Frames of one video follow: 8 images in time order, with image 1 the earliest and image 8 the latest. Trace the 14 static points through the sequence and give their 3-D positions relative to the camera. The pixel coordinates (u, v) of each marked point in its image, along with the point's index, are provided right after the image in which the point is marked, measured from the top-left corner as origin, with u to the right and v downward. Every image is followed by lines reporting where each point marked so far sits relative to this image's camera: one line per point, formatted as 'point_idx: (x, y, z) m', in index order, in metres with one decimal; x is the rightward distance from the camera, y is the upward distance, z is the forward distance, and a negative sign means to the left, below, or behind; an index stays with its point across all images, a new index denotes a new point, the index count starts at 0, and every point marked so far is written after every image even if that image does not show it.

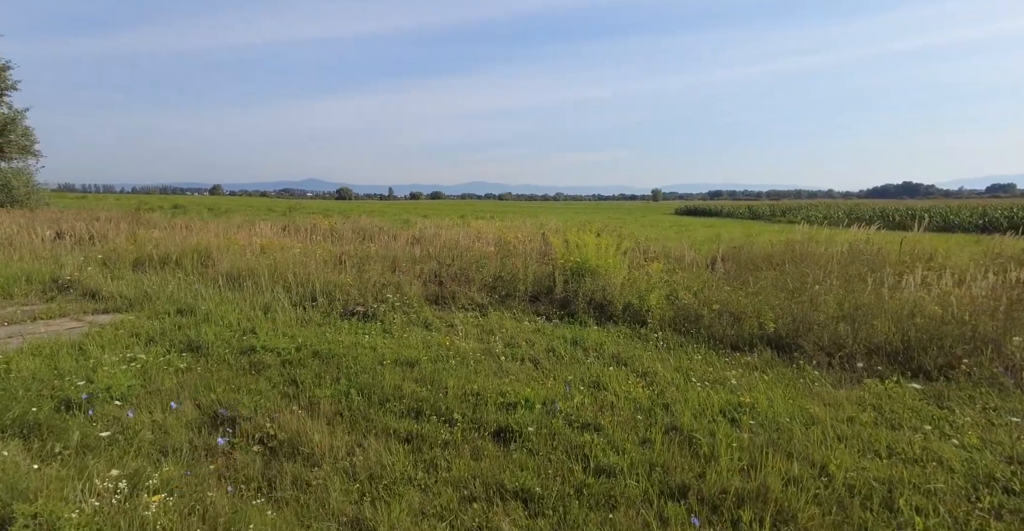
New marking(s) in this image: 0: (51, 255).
0: (-8.4, +0.2, +10.6) m
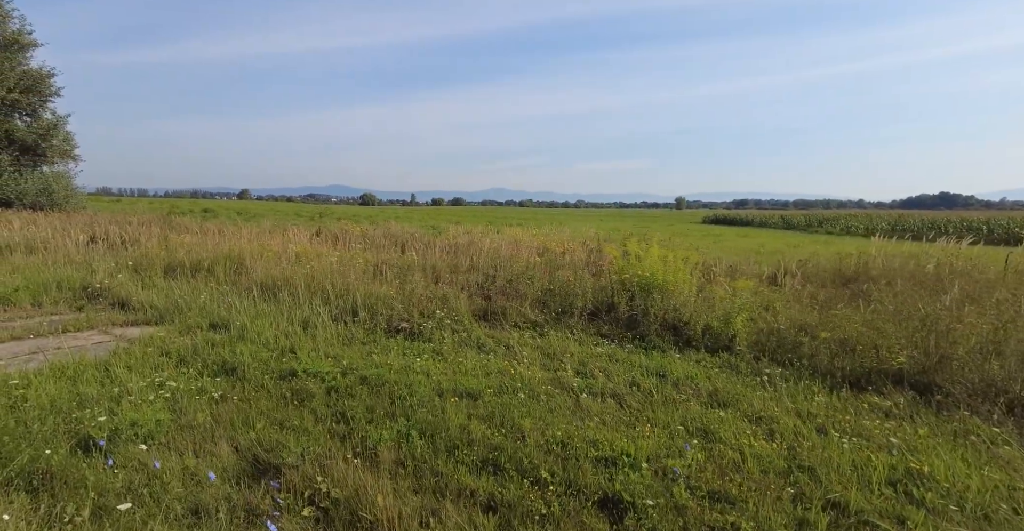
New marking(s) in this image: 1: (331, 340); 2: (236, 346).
0: (-7.6, +0.1, +10.4) m
1: (-1.7, -0.7, +5.4) m
2: (-2.4, -0.7, +5.2) m
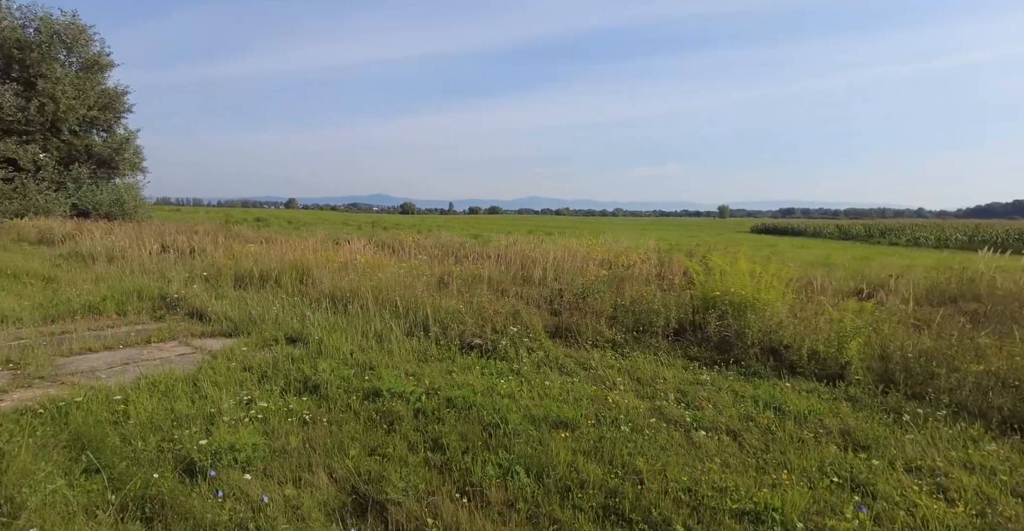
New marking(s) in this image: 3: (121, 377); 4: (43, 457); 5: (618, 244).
0: (-6.5, -0.1, +10.7) m
1: (-0.9, -0.9, +5.3) m
2: (-1.7, -0.9, +5.1) m
3: (-3.2, -0.9, +5.0) m
4: (-2.4, -1.0, +3.1) m
5: (+2.6, +0.6, +14.3) m
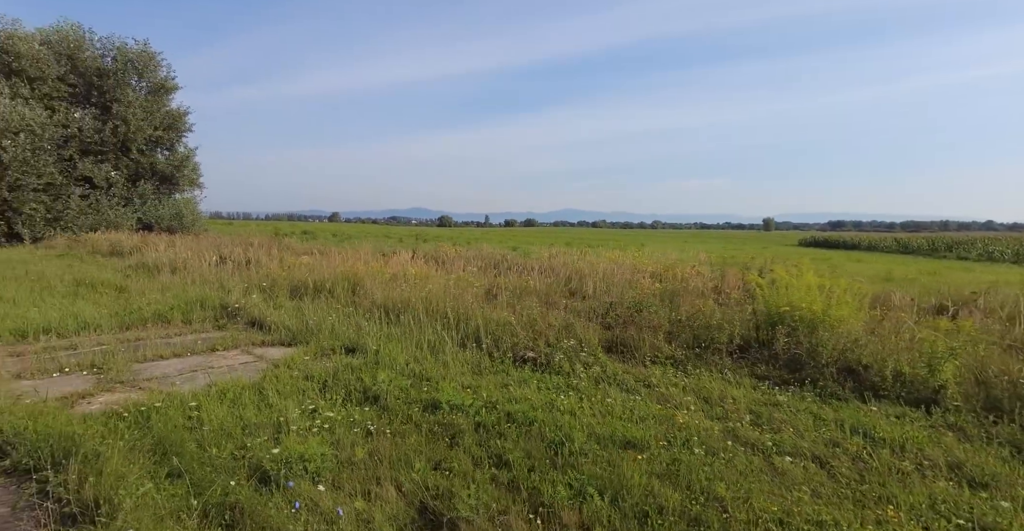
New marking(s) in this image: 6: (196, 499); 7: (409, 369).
0: (-5.6, -0.3, +11.1) m
1: (-0.4, -1.0, +5.2) m
2: (-1.2, -1.0, +5.2) m
3: (-2.8, -1.0, +5.1) m
4: (-2.1, -1.1, +3.2) m
5: (+3.7, +0.2, +14.0) m
6: (-1.5, -1.1, +2.8) m
7: (-1.0, -1.0, +5.4) m
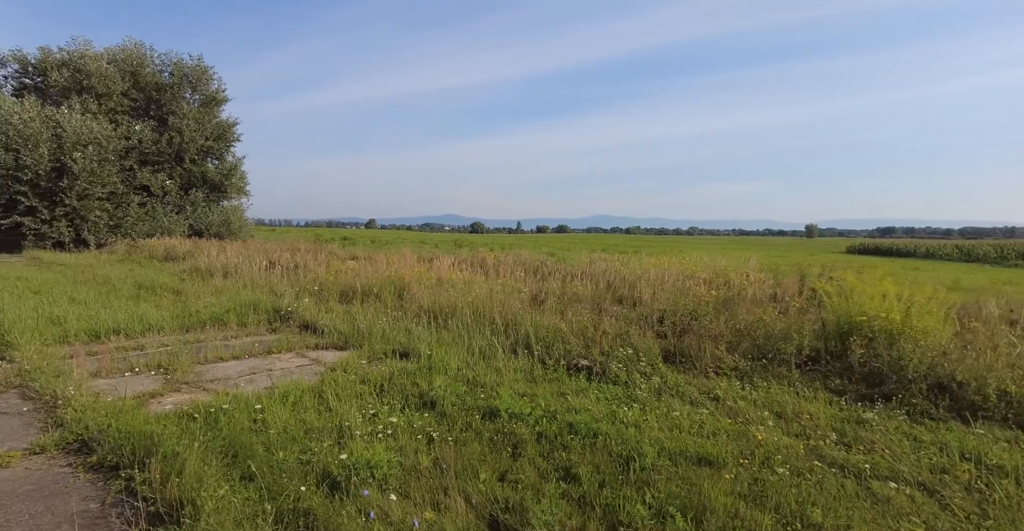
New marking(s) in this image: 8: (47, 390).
0: (-4.7, -0.4, +11.3) m
1: (0.0, -1.0, +5.2) m
2: (-0.7, -1.0, +5.1) m
3: (-2.3, -1.1, +5.2) m
4: (-1.7, -1.1, +3.2) m
5: (+4.8, +0.1, +13.7) m
6: (-1.2, -1.1, +2.7) m
7: (-0.5, -1.0, +5.3) m
8: (-3.8, -1.0, +4.8) m
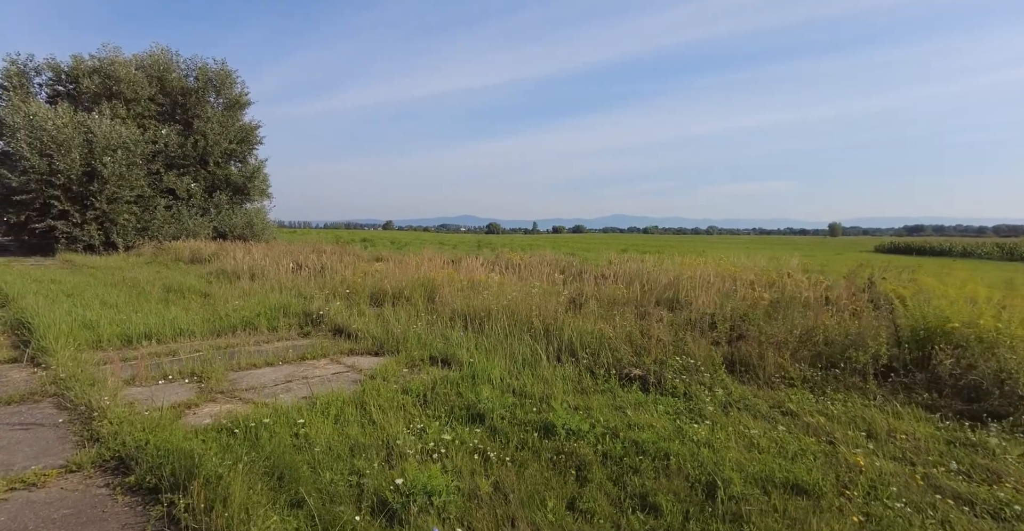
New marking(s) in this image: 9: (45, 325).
0: (-4.1, -0.4, +11.1) m
1: (+0.5, -1.1, +4.8) m
2: (-0.3, -1.0, +4.8) m
3: (-1.9, -1.1, +4.9) m
4: (-1.3, -1.1, +3.0) m
5: (+5.4, +0.1, +13.2) m
6: (-0.8, -1.1, +2.5) m
7: (0.0, -1.0, +5.0) m
8: (-3.4, -1.1, +4.6) m
9: (-5.6, -0.7, +7.0) m
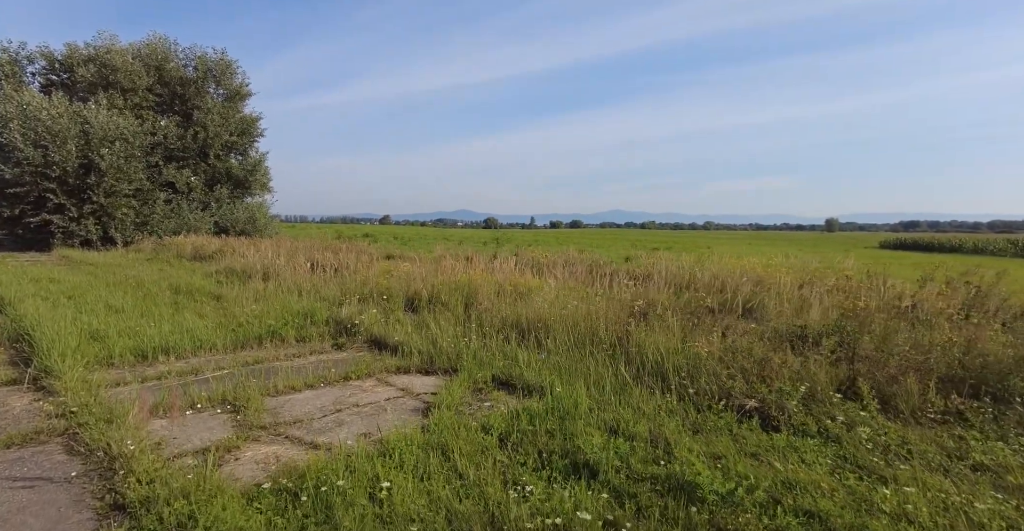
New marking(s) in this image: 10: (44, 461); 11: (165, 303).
0: (-3.5, -0.4, +10.3) m
1: (+1.2, -1.1, +4.0) m
2: (+0.4, -1.1, +4.0) m
3: (-1.1, -1.2, +4.1) m
4: (-0.6, -1.2, +2.1) m
5: (+6.1, 0.0, +12.4) m
6: (-0.1, -1.3, +1.6) m
7: (+0.7, -1.1, +4.2) m
8: (-2.7, -1.1, +3.7) m
9: (-4.9, -0.8, +6.2) m
10: (-2.9, -1.2, +3.6) m
11: (-6.0, -0.7, +10.1) m
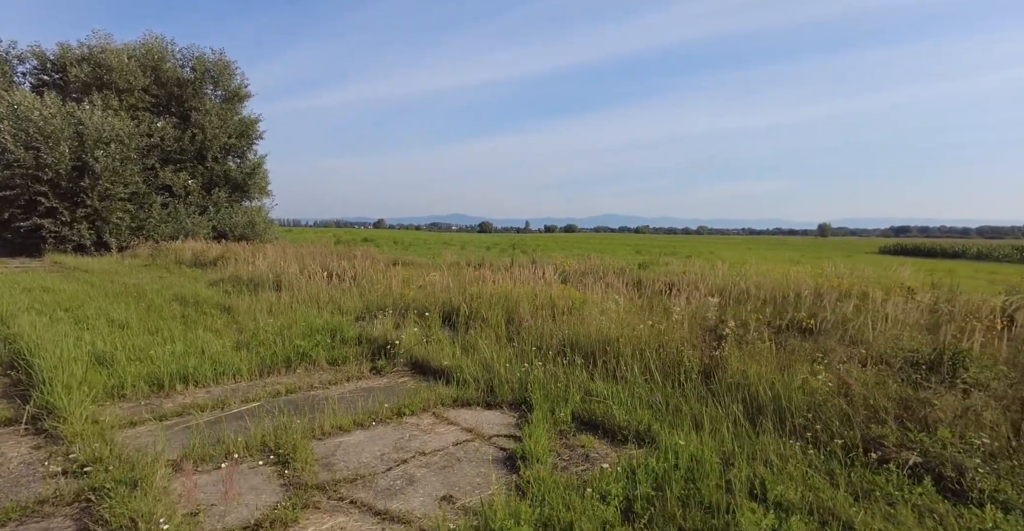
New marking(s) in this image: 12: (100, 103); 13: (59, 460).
0: (-2.8, -0.6, +9.5) m
1: (+1.9, -1.3, +3.3) m
2: (+1.1, -1.3, +3.2) m
3: (-0.4, -1.3, +3.3) m
4: (+0.1, -1.3, +1.3) m
5: (+6.7, -0.2, +11.7) m
6: (+0.6, -1.4, +0.8) m
7: (+1.4, -1.3, +3.4) m
8: (-2.0, -1.3, +2.9) m
9: (-4.2, -0.9, +5.3) m
10: (-2.2, -1.4, +2.8) m
11: (-5.4, -0.8, +9.2) m
12: (-13.8, +5.6, +19.8) m
13: (-2.9, -1.2, +3.7) m
